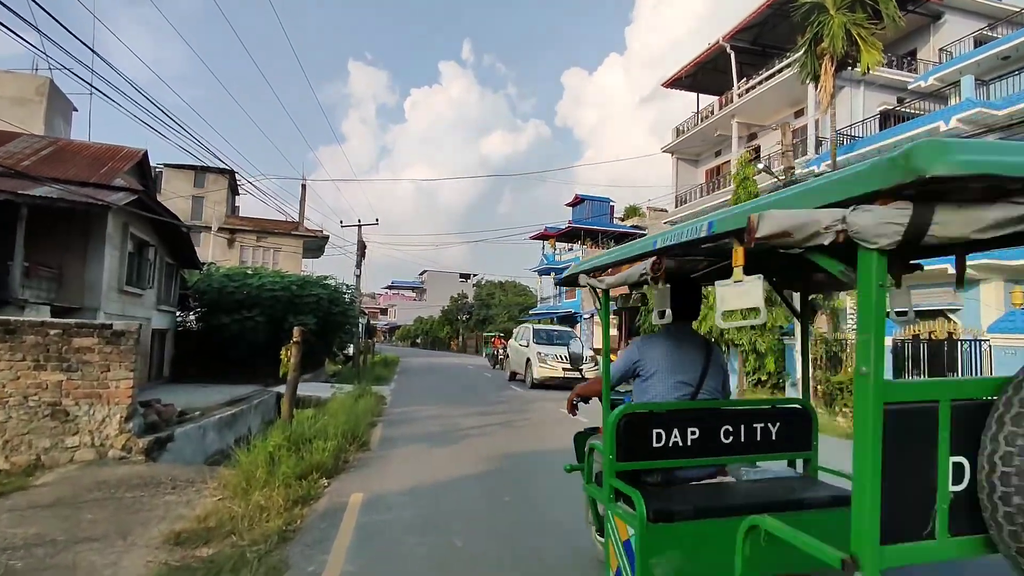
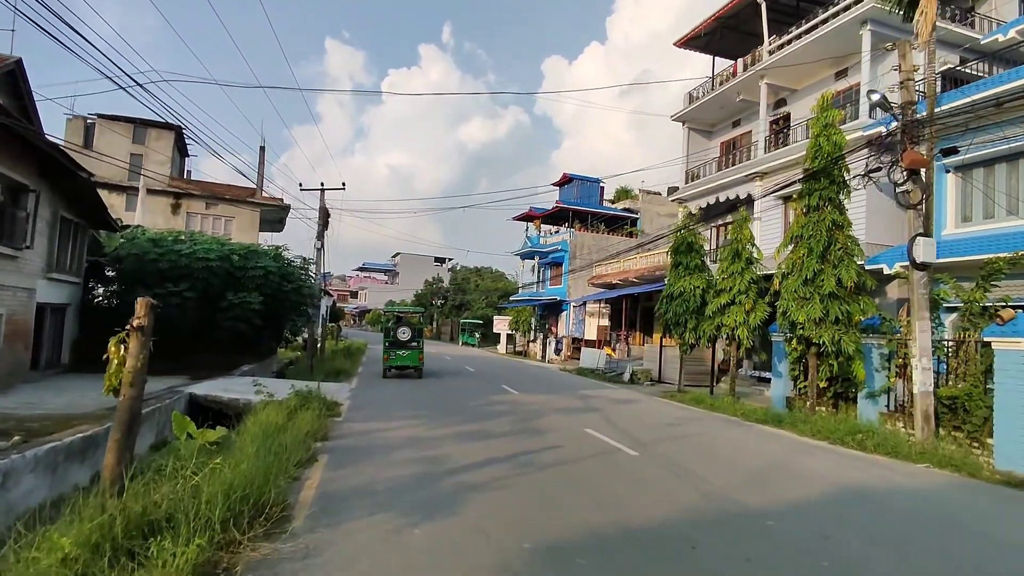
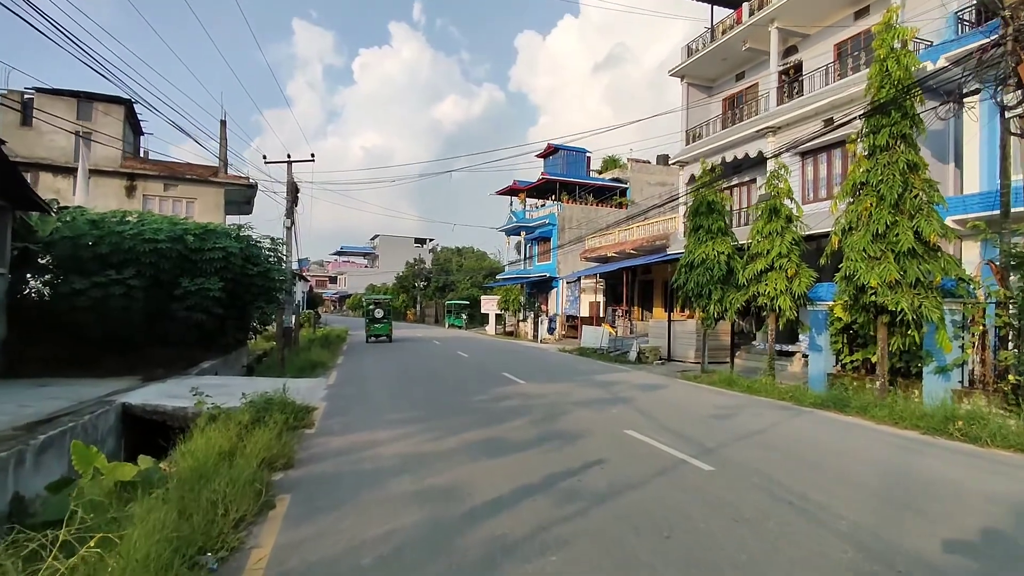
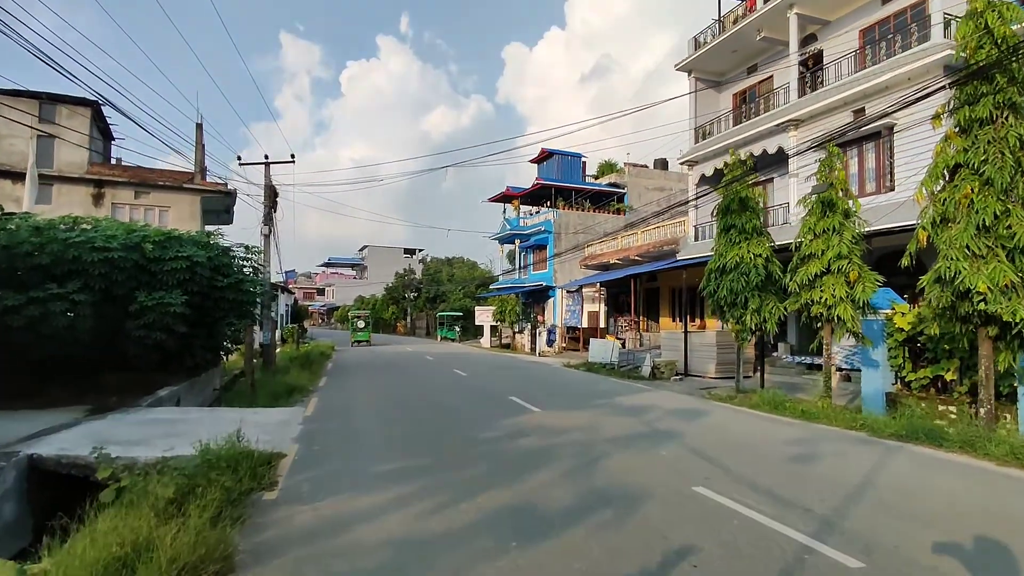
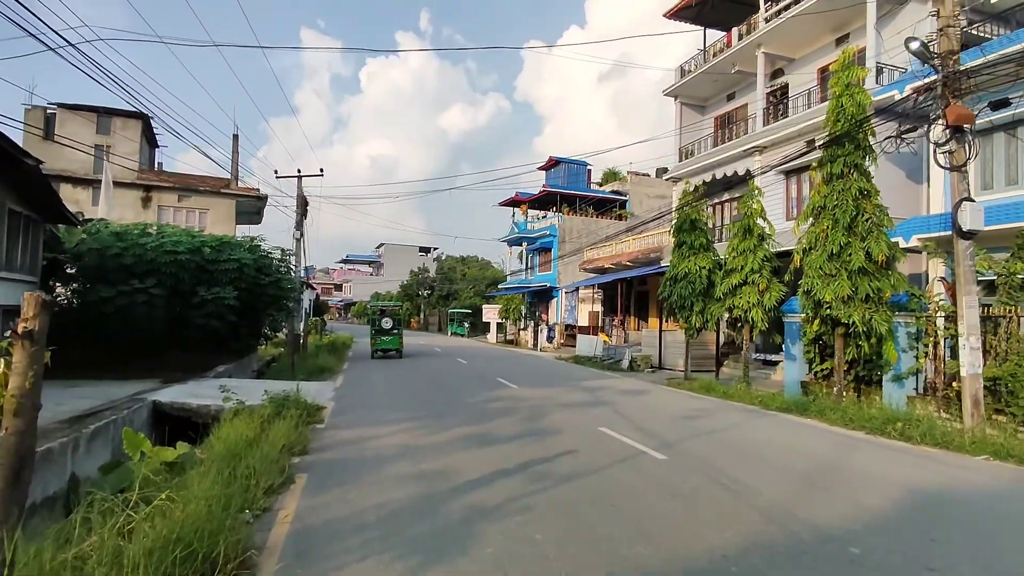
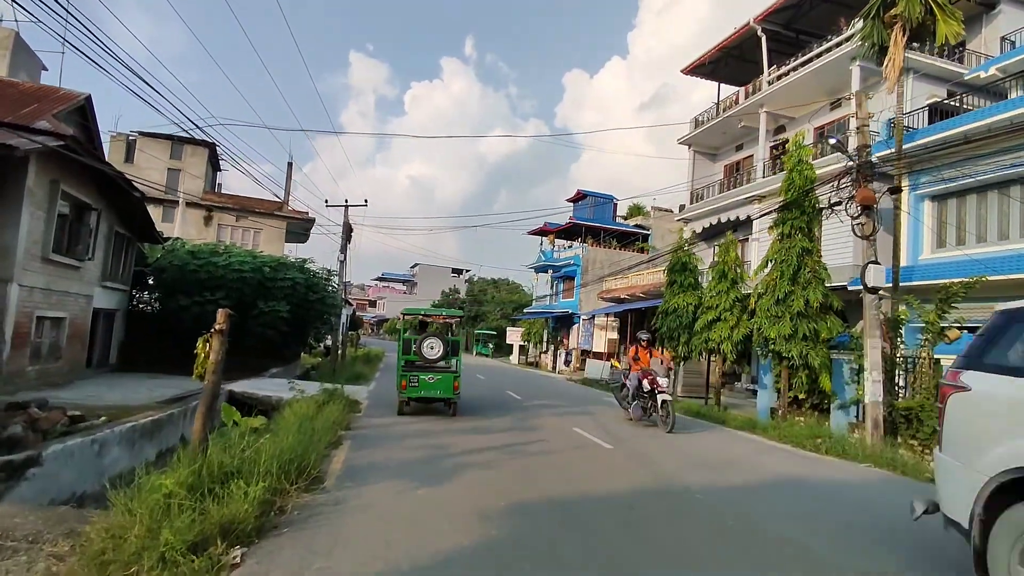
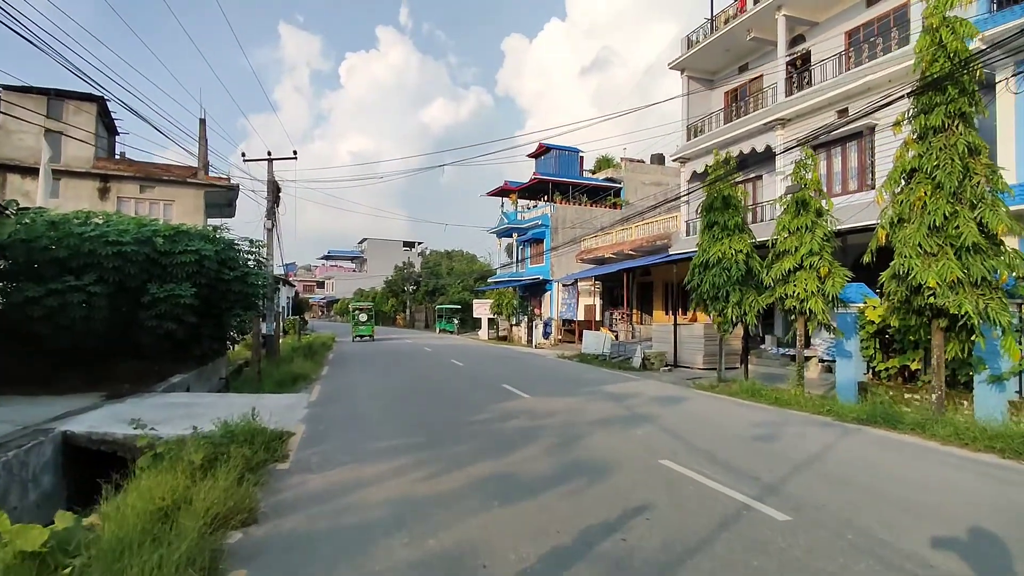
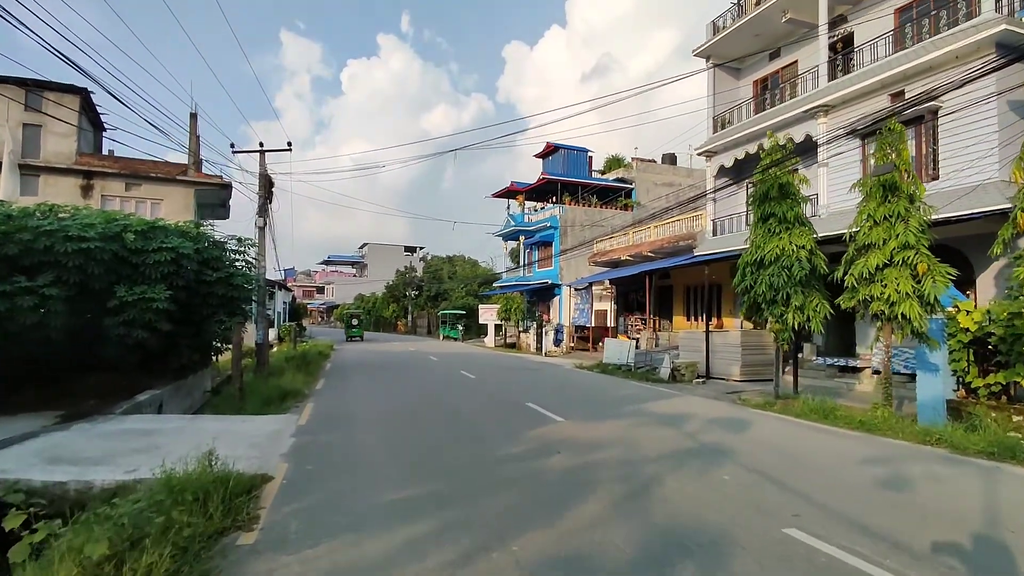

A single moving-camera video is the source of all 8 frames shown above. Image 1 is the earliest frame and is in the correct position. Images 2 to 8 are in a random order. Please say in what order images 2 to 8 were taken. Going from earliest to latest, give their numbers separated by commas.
6, 2, 5, 3, 7, 4, 8
